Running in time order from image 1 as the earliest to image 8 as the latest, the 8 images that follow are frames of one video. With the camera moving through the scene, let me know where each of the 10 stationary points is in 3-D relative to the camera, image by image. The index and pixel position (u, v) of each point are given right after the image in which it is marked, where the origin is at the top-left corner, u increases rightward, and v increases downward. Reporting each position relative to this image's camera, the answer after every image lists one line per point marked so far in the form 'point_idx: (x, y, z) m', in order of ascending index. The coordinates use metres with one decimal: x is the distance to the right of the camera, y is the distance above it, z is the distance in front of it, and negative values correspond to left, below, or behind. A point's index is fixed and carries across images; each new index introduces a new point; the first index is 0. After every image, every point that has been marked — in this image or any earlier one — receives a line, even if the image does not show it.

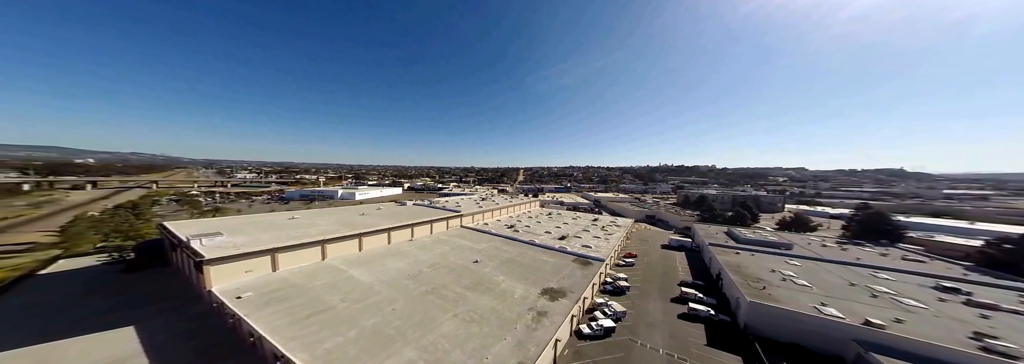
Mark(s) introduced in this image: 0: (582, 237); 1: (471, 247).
0: (+6.0, -4.5, +19.4) m
1: (-2.7, -4.4, +15.0) m
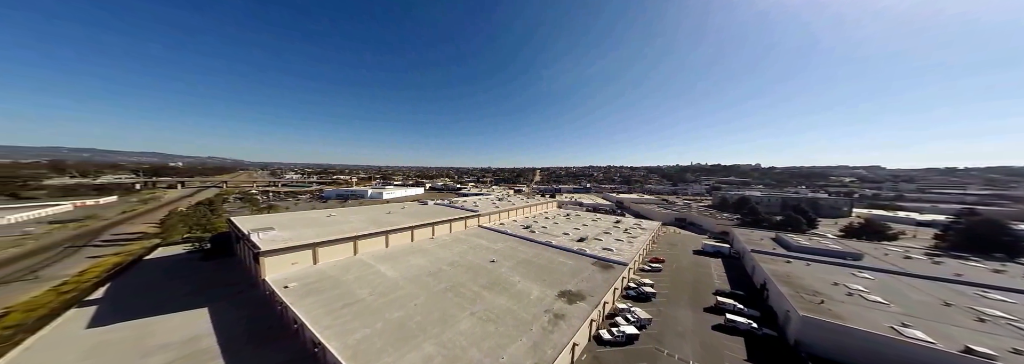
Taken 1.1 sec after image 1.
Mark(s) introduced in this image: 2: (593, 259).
0: (+7.5, -4.7, +19.0) m
1: (-1.6, -4.5, +15.5) m
2: (+6.3, -5.3, +16.0) m
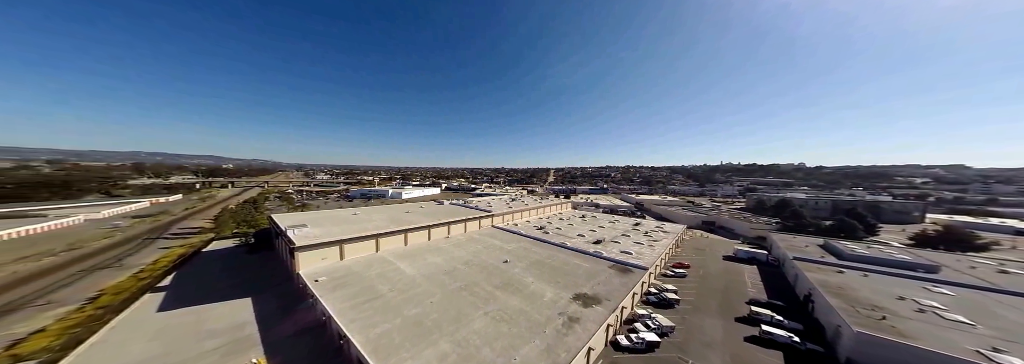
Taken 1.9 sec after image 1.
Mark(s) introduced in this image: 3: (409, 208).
0: (+8.7, -4.8, +18.5) m
1: (-0.7, -4.6, +15.8) m
2: (+7.3, -5.4, +15.6) m
3: (-8.0, -1.9, +17.0) m
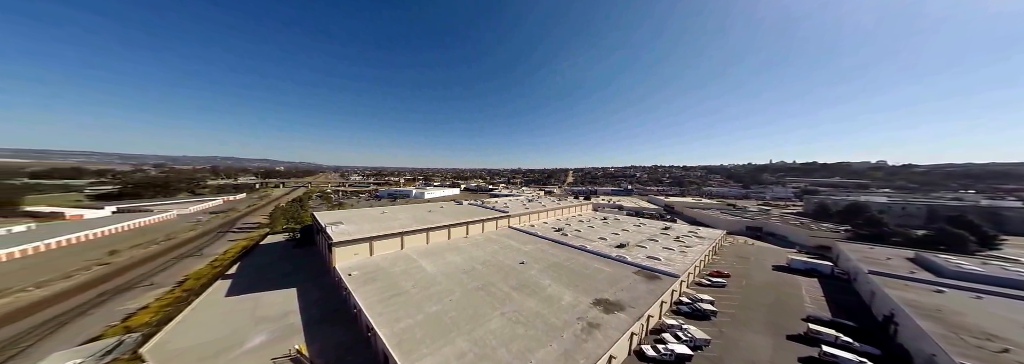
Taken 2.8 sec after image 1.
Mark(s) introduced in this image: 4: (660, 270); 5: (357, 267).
0: (+10.2, -4.9, +17.5) m
1: (+0.5, -4.7, +16.0) m
2: (+8.4, -5.5, +14.8) m
3: (-6.6, -2.0, +18.0) m
4: (+9.5, -5.6, +14.6) m
5: (-8.4, -4.7, +12.3) m
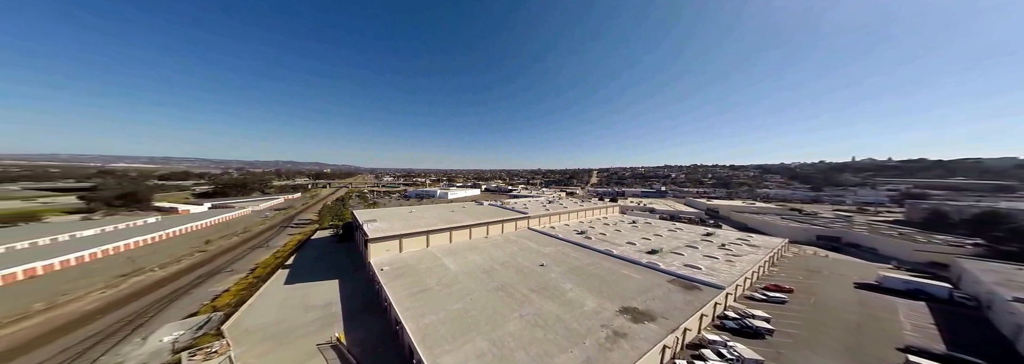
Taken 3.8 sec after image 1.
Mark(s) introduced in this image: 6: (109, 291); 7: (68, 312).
0: (+11.7, -5.0, +16.0) m
1: (+1.9, -4.7, +15.9) m
2: (+9.5, -5.6, +13.6) m
3: (-4.8, -2.1, +18.9) m
4: (+10.7, -5.7, +13.3) m
5: (-7.4, -4.8, +13.5) m
6: (-25.7, -7.0, +14.2) m
7: (-24.5, -7.4, +12.5) m
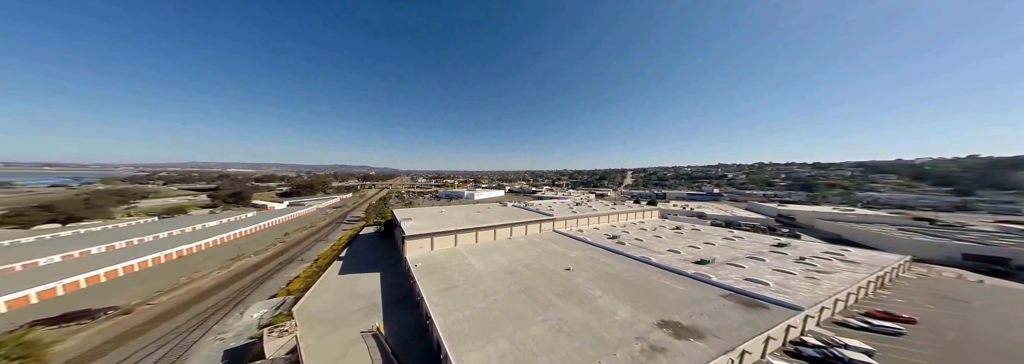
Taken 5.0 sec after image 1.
0: (+13.3, -5.0, +13.5) m
1: (+3.6, -4.8, +15.2) m
2: (+10.7, -5.5, +11.5) m
3: (-2.5, -2.3, +19.5) m
4: (+11.7, -5.6, +11.0) m
5: (-6.0, -4.9, +14.6) m
6: (-23.8, -7.3, +18.6) m
7: (-22.9, -7.6, +16.6) m
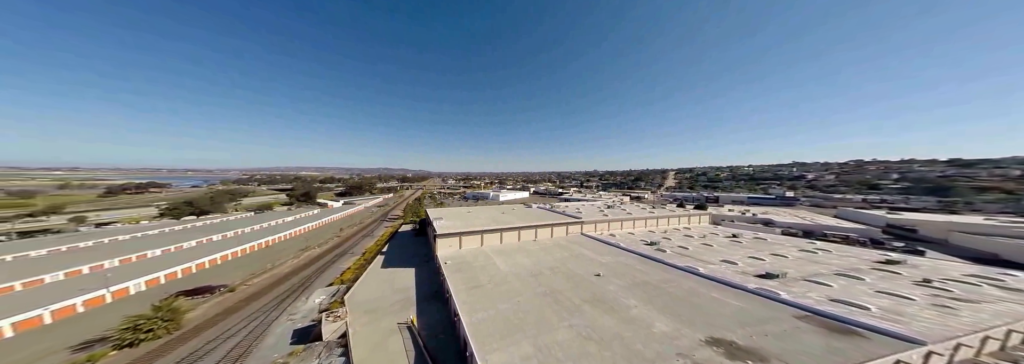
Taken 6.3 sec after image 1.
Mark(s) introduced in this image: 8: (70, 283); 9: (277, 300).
0: (+14.4, -4.9, +10.7) m
1: (+5.2, -4.8, +14.0) m
2: (+11.6, -5.3, +9.2) m
3: (0.0, -2.6, +19.5) m
4: (+12.5, -5.4, +8.4) m
5: (-4.3, -4.9, +15.2) m
6: (-21.1, -7.7, +22.1) m
7: (-20.6, -7.9, +20.0) m
8: (-28.0, -6.5, +14.4) m
9: (-16.9, -8.3, +16.2) m
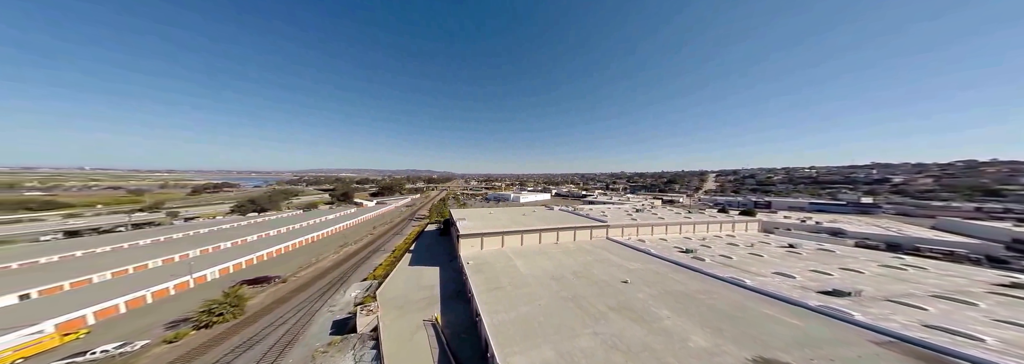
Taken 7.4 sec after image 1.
0: (+15.3, -4.9, +8.7) m
1: (+6.5, -4.9, +13.1) m
2: (+12.2, -5.3, +7.5) m
3: (+2.0, -2.8, +19.2) m
4: (+13.1, -5.3, +6.7) m
5: (-2.9, -5.0, +15.3) m
6: (-18.8, -7.9, +24.1) m
7: (-18.5, -8.0, +21.9) m
8: (-26.5, -6.5, +17.2) m
9: (-15.3, -8.4, +17.7) m
